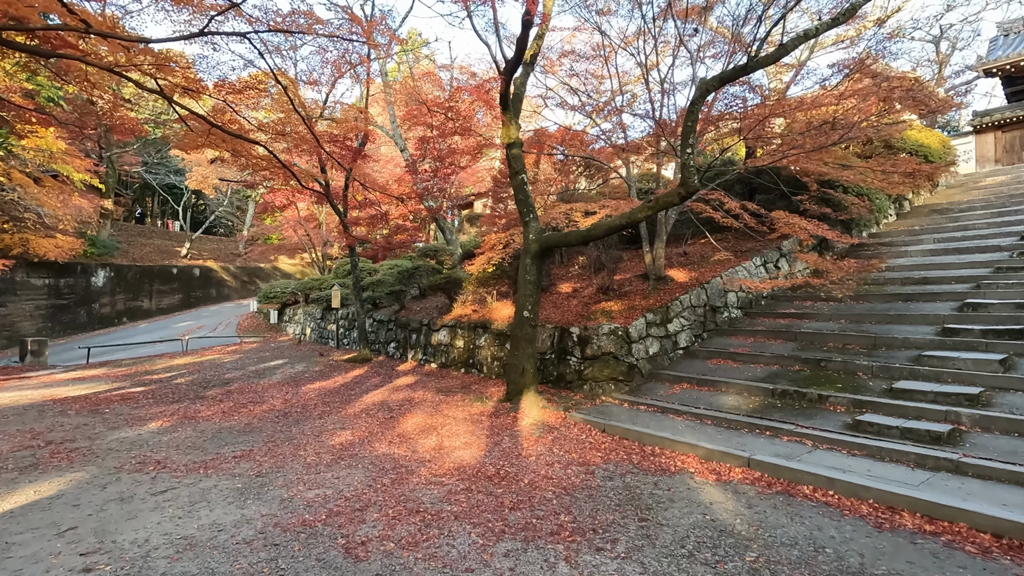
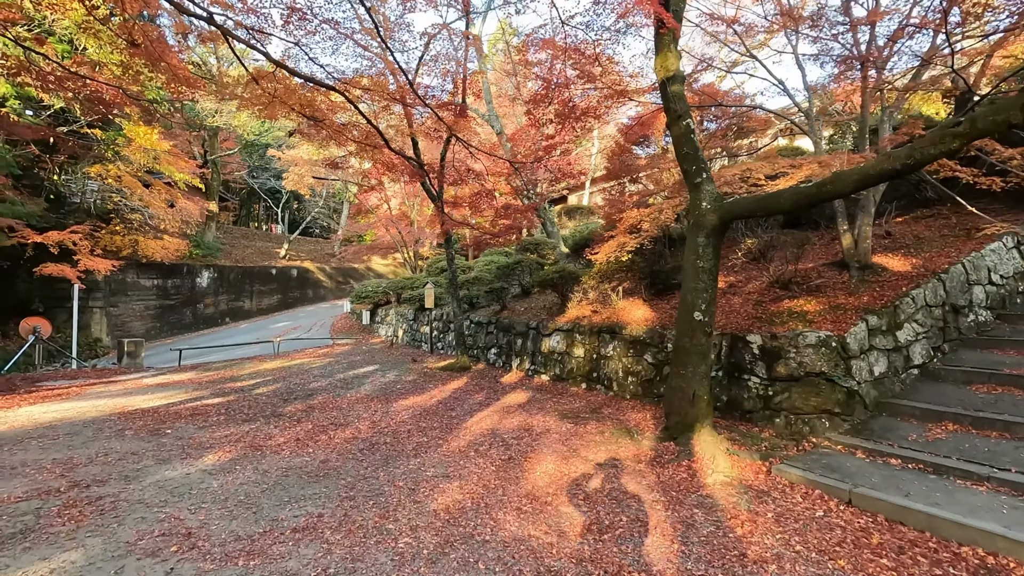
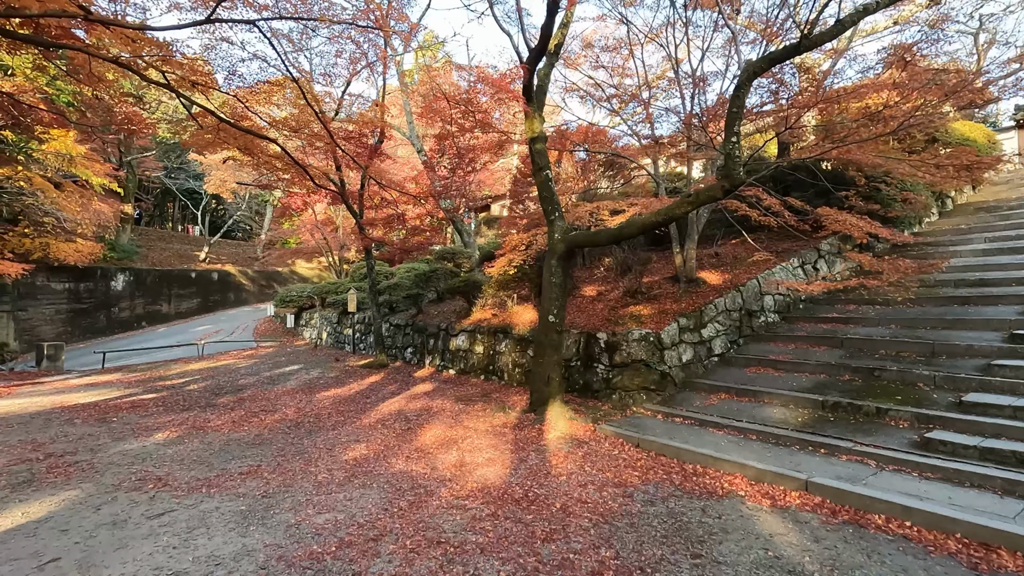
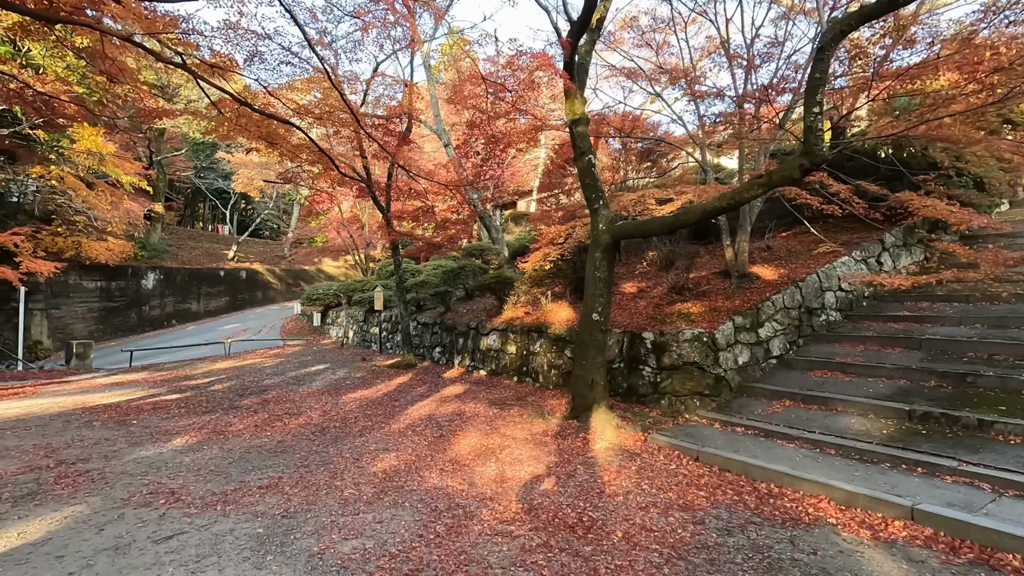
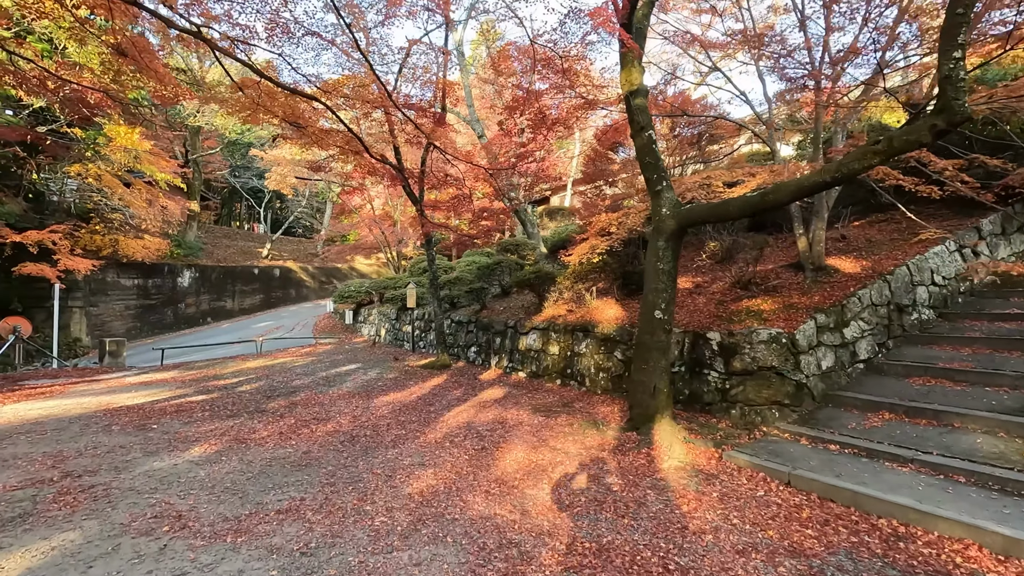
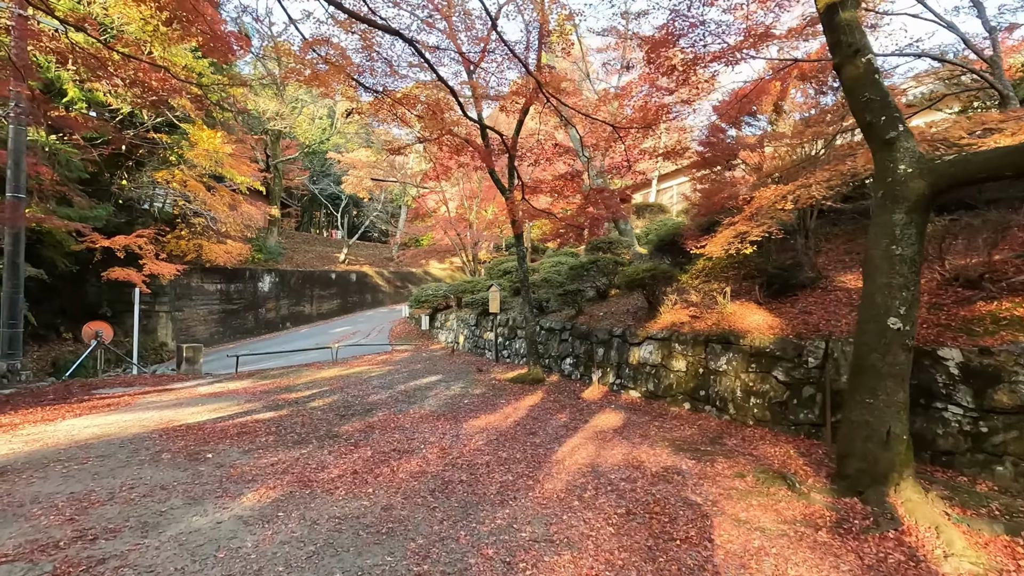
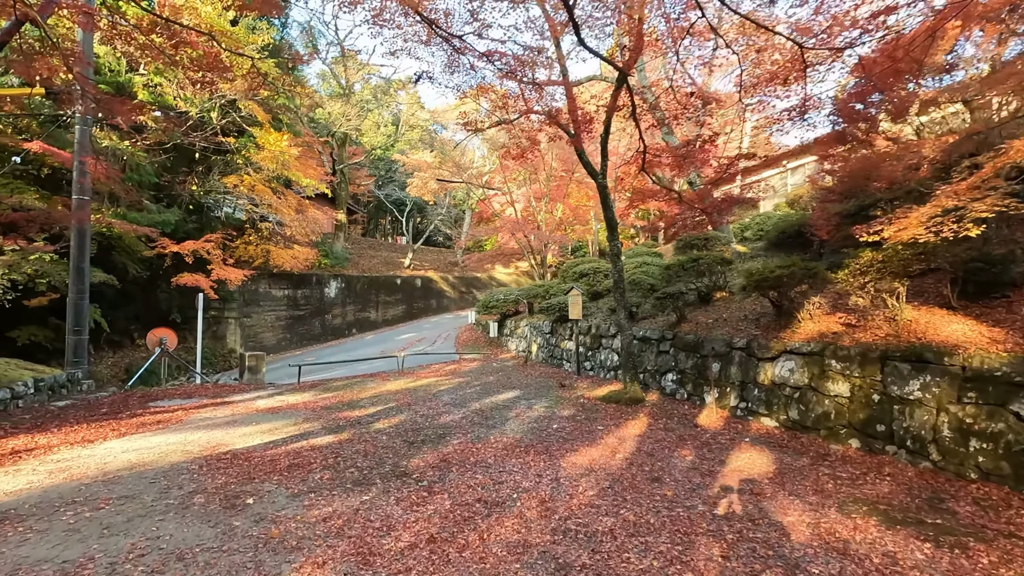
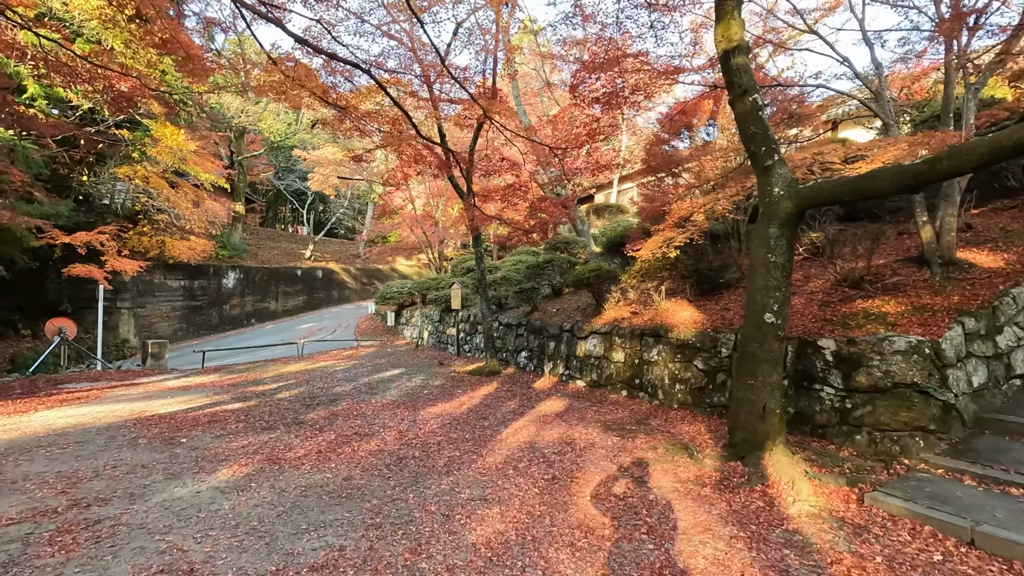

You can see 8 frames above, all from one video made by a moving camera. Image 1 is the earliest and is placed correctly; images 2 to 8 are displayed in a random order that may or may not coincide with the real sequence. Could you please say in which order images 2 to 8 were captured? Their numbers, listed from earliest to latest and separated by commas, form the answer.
3, 4, 5, 2, 8, 6, 7
